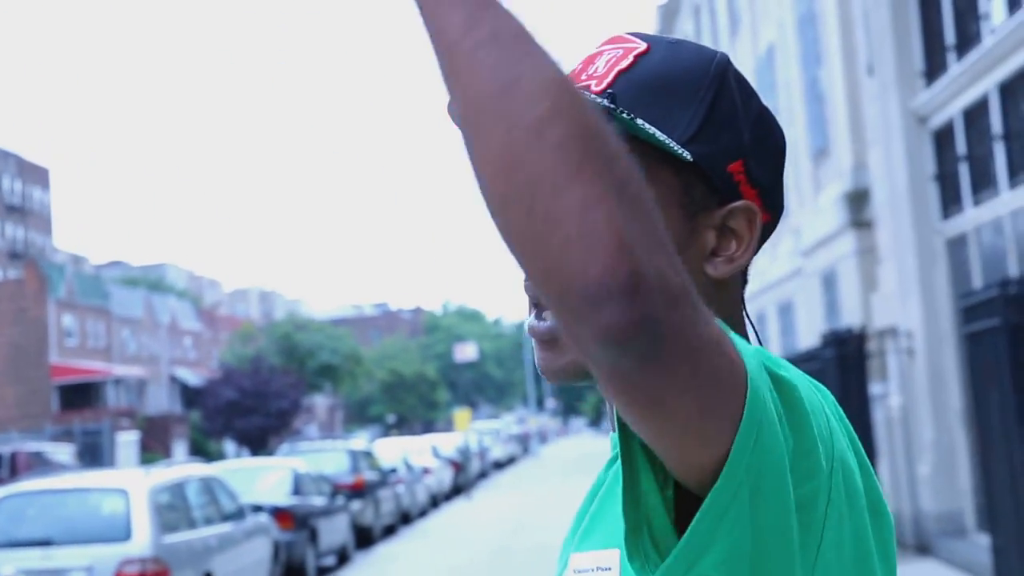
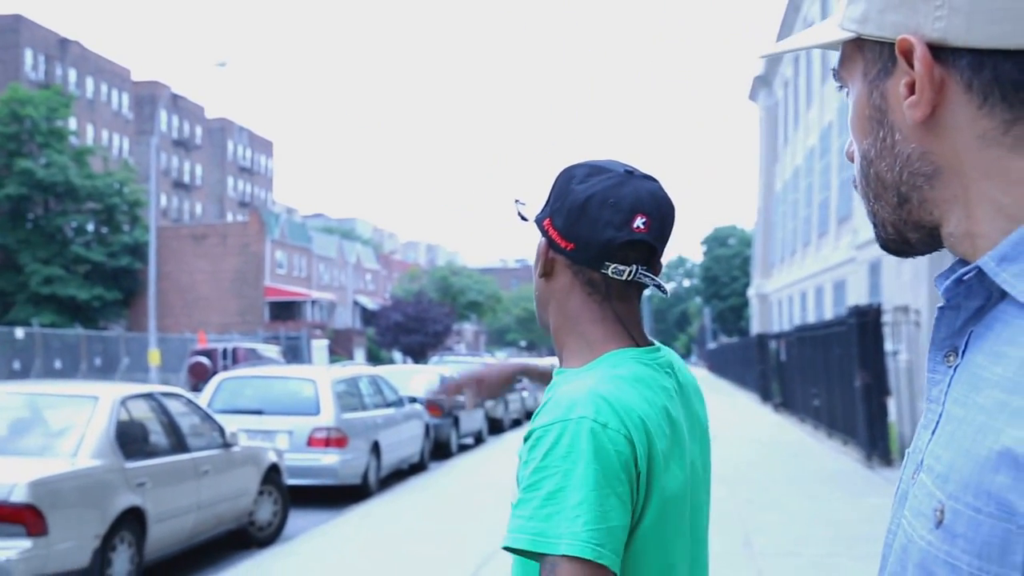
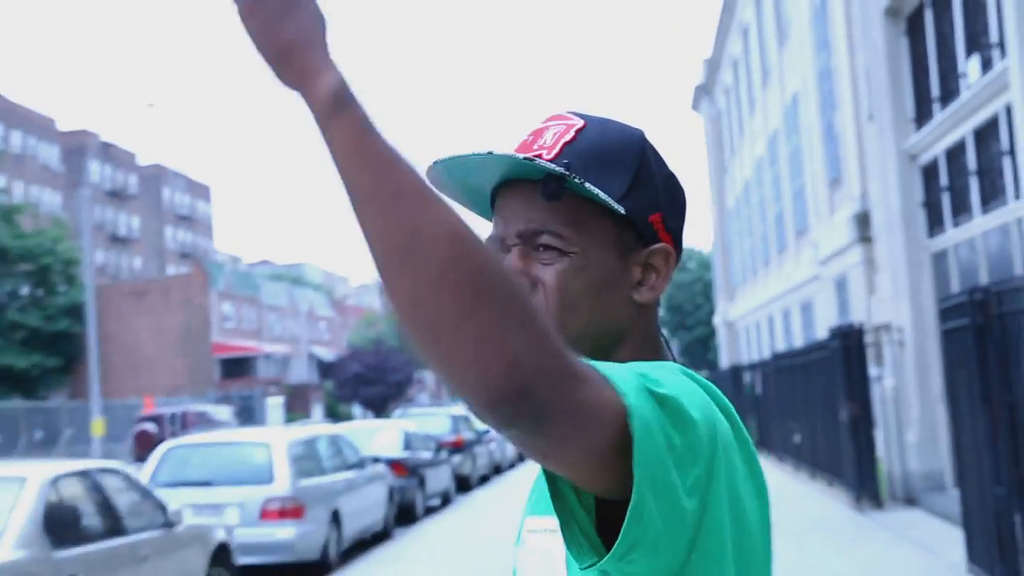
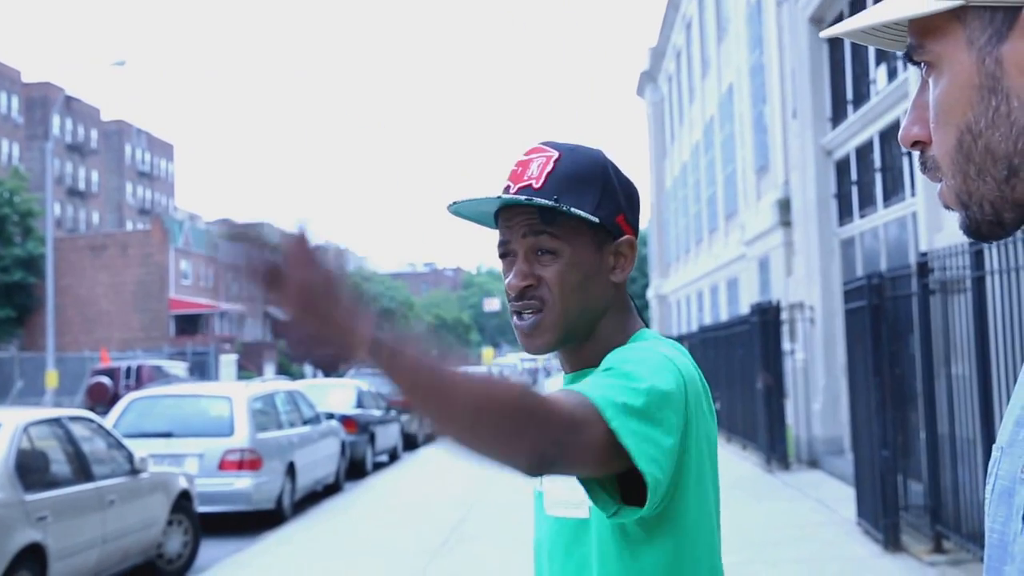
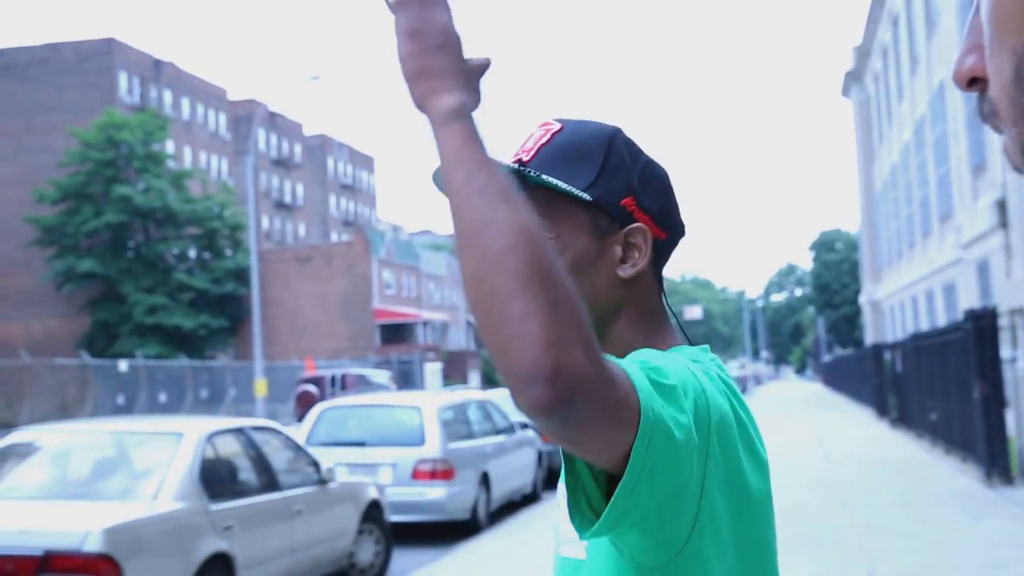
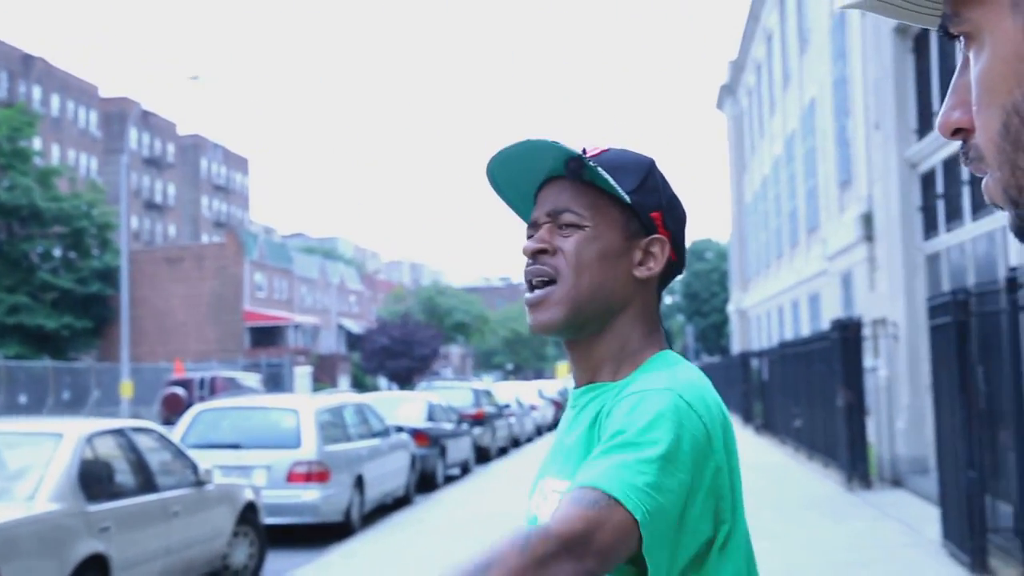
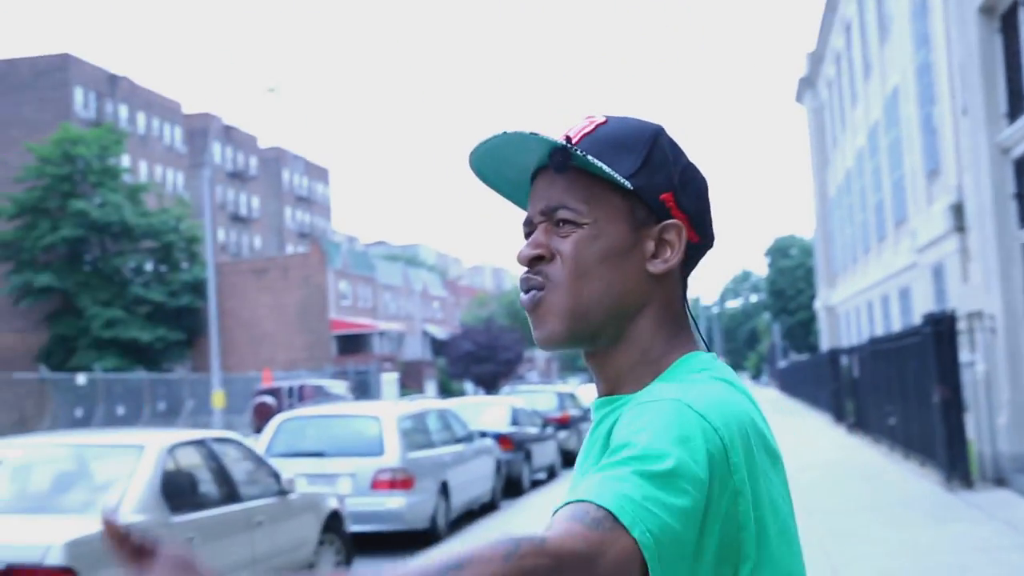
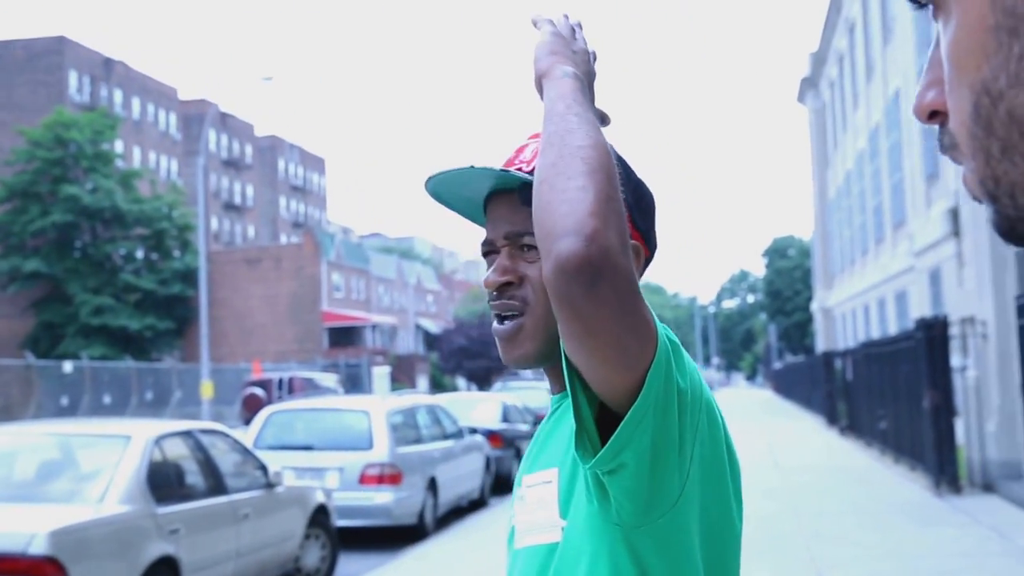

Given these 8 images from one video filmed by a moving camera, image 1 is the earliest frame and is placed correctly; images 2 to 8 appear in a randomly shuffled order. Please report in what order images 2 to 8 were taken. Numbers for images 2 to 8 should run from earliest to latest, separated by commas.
3, 7, 5, 8, 6, 4, 2
